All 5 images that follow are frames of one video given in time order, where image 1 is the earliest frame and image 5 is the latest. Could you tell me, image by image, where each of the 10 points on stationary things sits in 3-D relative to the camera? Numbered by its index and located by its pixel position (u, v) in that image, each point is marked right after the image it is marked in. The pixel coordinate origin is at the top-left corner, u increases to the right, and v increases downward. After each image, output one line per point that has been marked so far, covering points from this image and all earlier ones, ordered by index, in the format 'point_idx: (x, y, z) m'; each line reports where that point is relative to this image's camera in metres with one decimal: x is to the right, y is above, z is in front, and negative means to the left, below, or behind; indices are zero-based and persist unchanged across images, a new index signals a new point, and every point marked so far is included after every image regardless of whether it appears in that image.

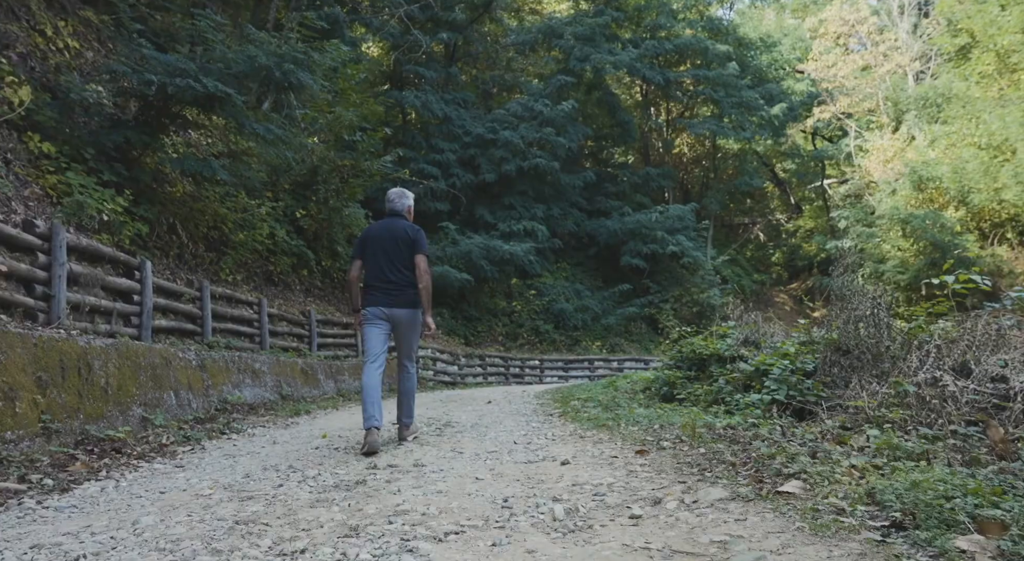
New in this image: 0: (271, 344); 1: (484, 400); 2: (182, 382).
0: (-3.4, -0.9, +11.0) m
1: (-0.4, -1.5, +9.5) m
2: (-2.8, -0.9, +6.5) m
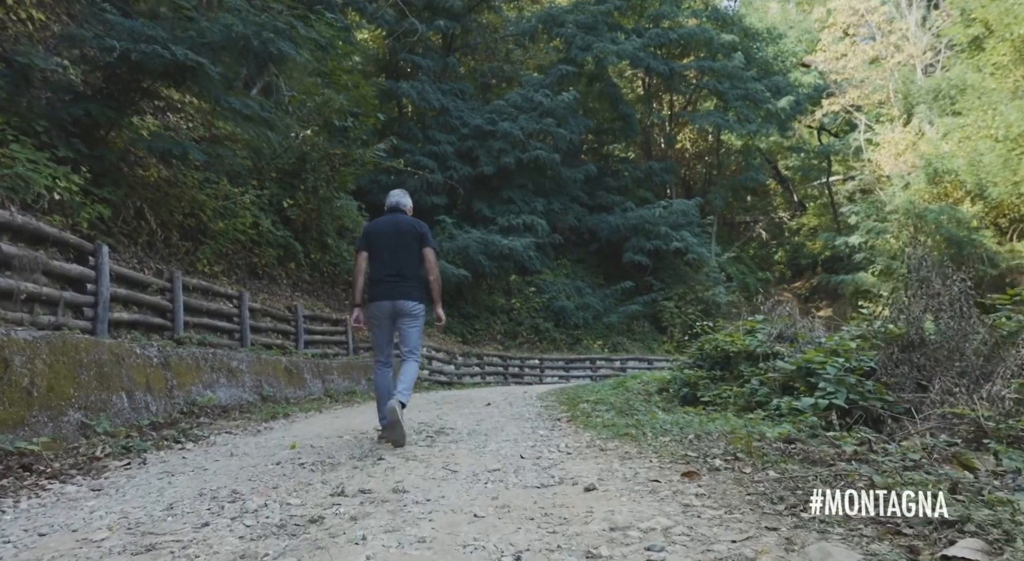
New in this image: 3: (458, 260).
0: (-3.4, -0.8, +10.2) m
1: (-0.3, -1.4, +8.7) m
2: (-2.8, -0.8, +5.7) m
3: (-1.4, +0.5, +19.8) m
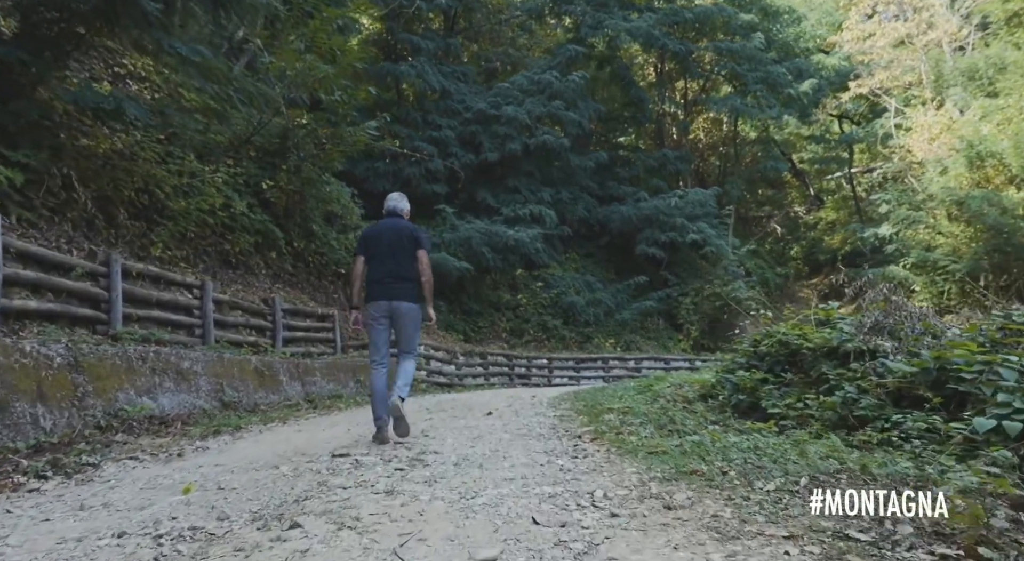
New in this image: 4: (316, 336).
0: (-3.3, -0.7, +8.8) m
1: (-0.3, -1.2, +7.2) m
2: (-2.8, -0.6, +4.3) m
3: (-1.3, +0.7, +18.4) m
4: (-3.0, -0.8, +11.6) m
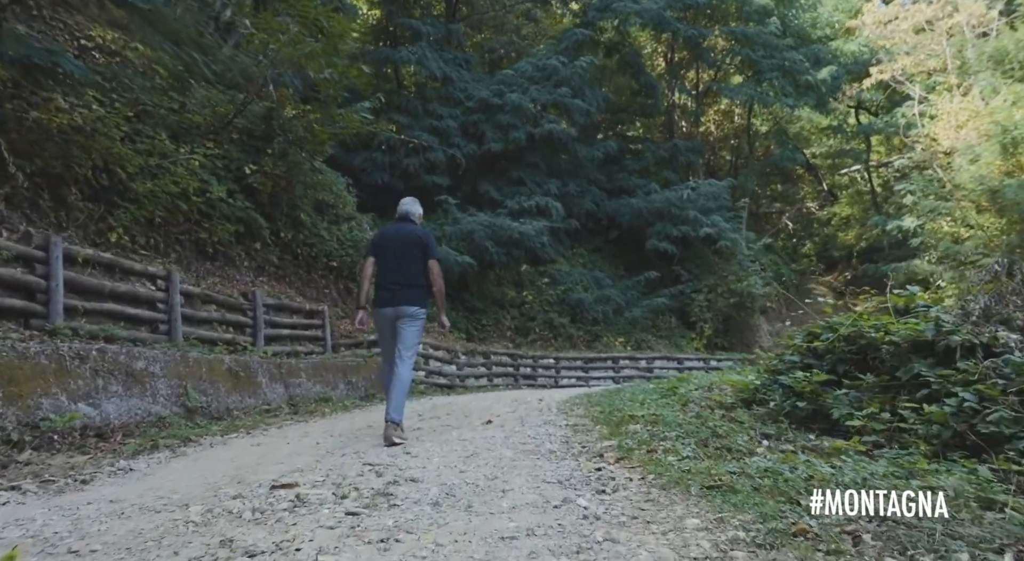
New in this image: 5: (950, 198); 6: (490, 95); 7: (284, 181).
0: (-3.3, -0.6, +7.8) m
1: (-0.3, -1.1, +6.2) m
2: (-2.7, -0.5, +3.4) m
3: (-1.1, +0.8, +17.4) m
4: (-2.9, -0.7, +10.7) m
5: (+11.0, +2.0, +19.4) m
6: (-0.5, +4.6, +19.1) m
7: (-3.5, +1.5, +11.9) m
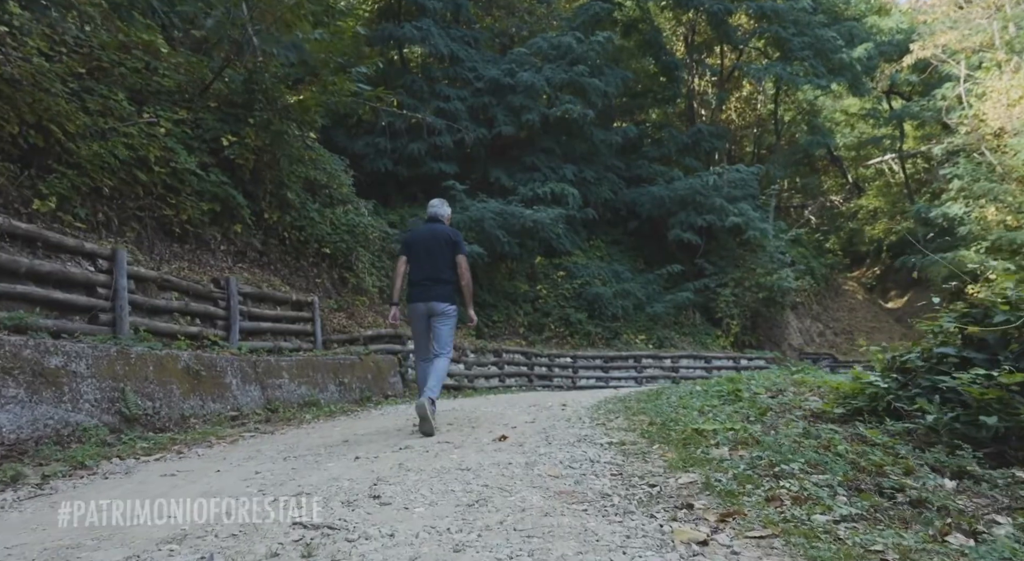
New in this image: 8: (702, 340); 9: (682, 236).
0: (-3.2, -0.4, +6.4) m
1: (-0.1, -0.9, +4.8) m
2: (-2.7, -0.3, +2.0) m
3: (-0.9, +1.0, +16.0) m
4: (-2.7, -0.6, +9.3) m
5: (+11.3, +2.2, +17.8) m
6: (-0.3, +4.8, +17.7) m
7: (-3.3, +1.7, +10.5) m
8: (+4.9, -1.5, +19.8) m
9: (+4.3, +1.1, +19.5) m
